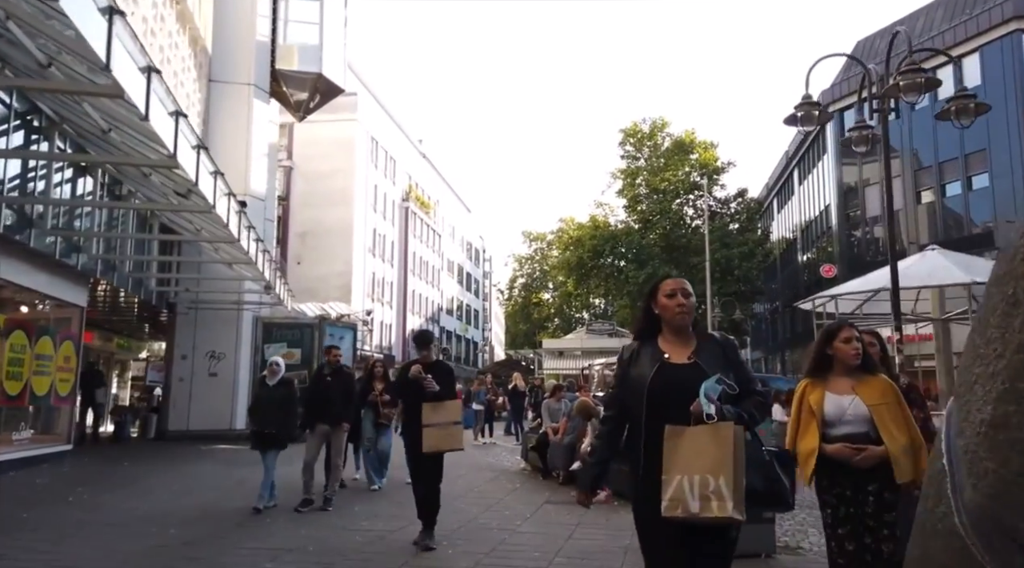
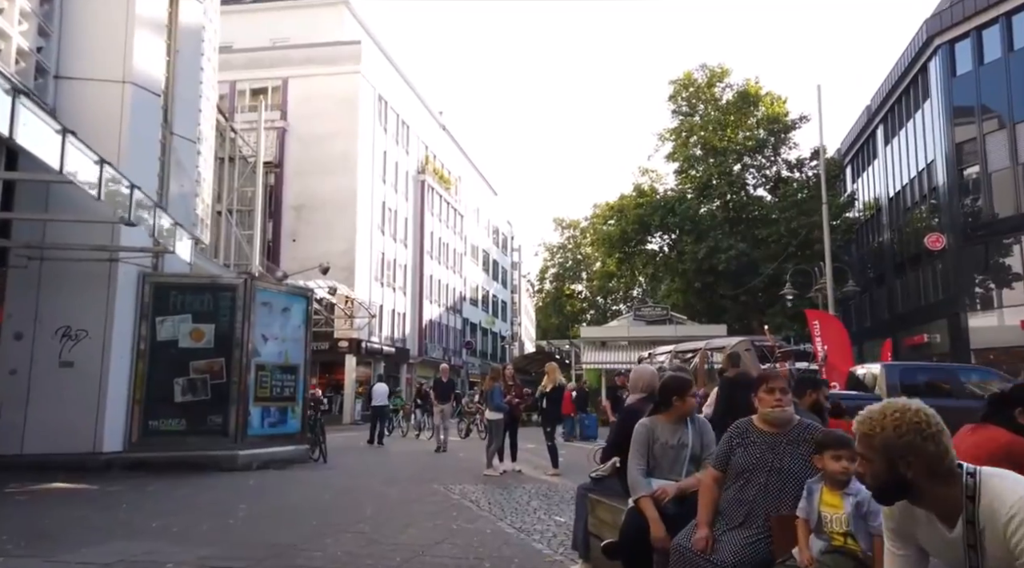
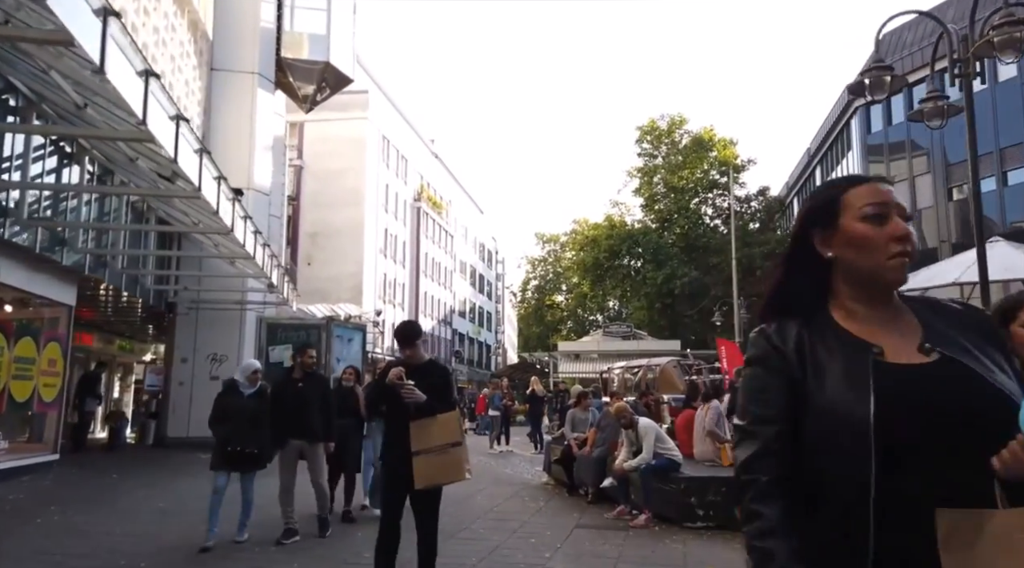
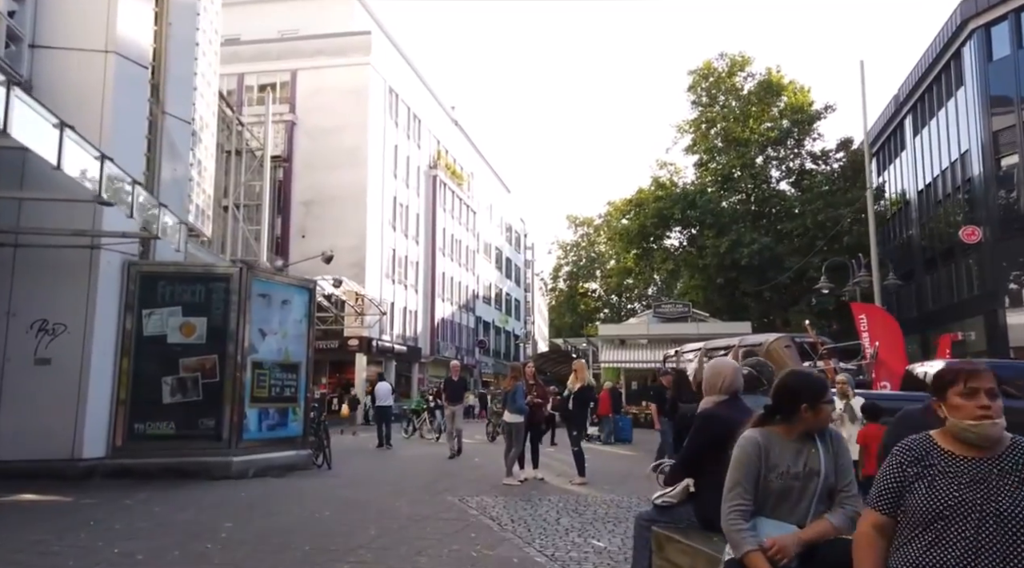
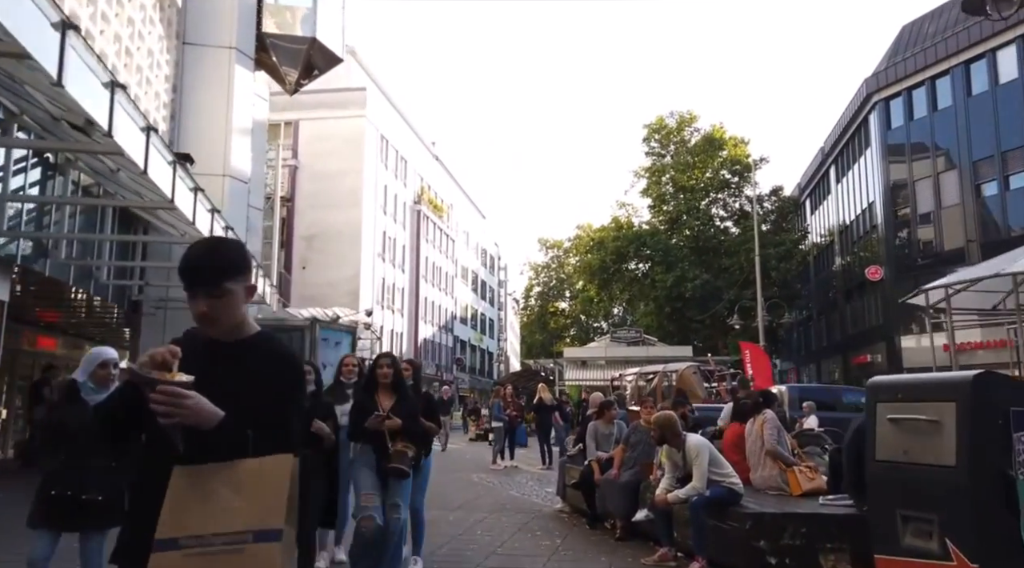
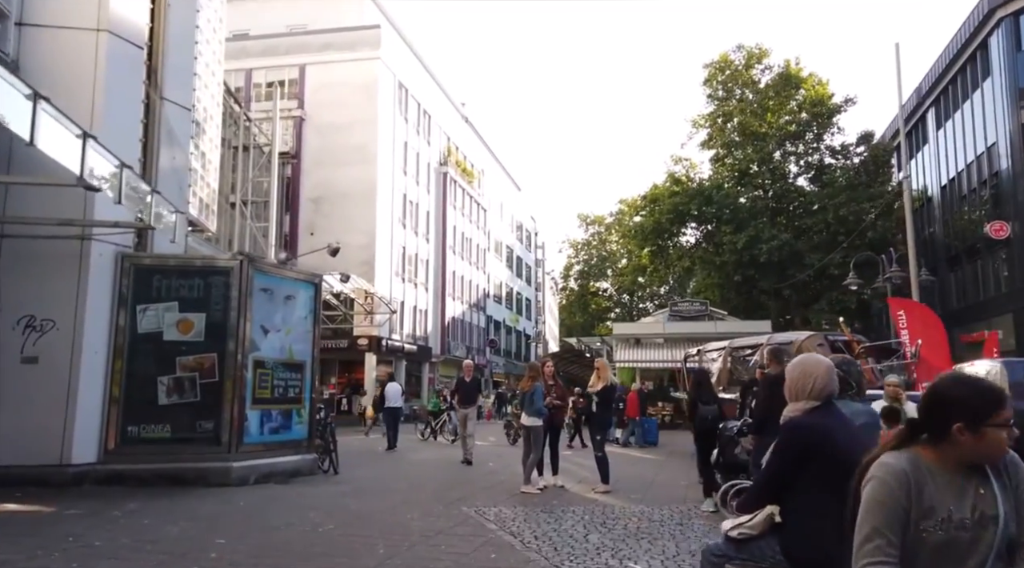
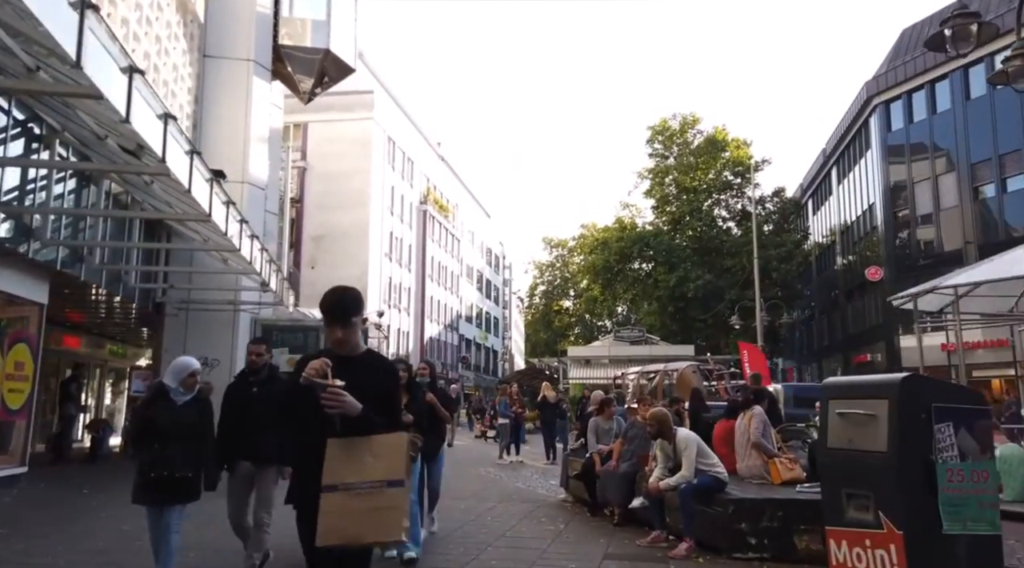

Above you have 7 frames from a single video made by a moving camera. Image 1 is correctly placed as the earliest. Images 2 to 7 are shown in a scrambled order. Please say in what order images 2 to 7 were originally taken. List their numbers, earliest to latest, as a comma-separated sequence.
3, 7, 5, 2, 4, 6
